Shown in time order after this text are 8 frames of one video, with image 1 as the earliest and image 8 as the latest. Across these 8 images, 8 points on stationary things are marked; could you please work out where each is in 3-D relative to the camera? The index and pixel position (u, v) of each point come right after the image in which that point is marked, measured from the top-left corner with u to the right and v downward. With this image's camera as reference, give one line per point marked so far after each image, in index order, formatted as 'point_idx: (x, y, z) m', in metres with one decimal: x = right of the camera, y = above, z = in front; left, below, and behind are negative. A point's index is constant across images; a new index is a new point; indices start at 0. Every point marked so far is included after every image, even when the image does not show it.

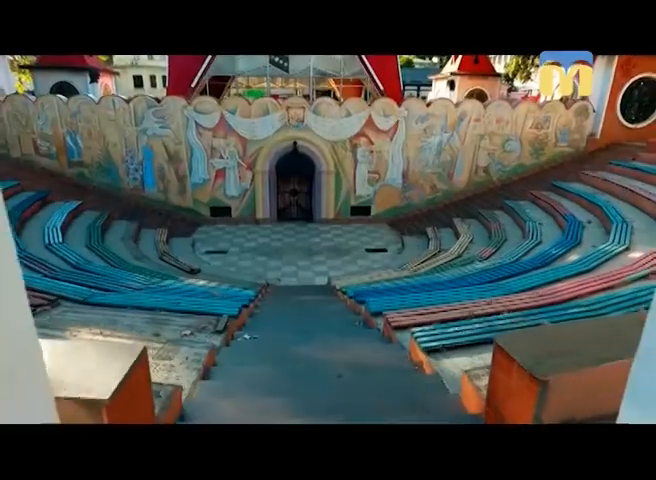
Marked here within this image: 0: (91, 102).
0: (-4.3, +2.5, +7.3) m
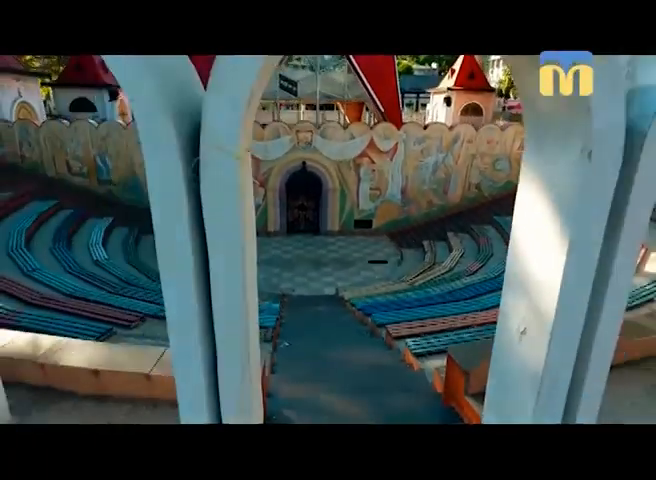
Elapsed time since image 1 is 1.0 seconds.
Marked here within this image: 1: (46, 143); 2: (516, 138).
0: (-4.2, +2.3, +8.1) m
1: (-5.7, +1.9, +8.1) m
2: (+4.0, +2.2, +8.5) m
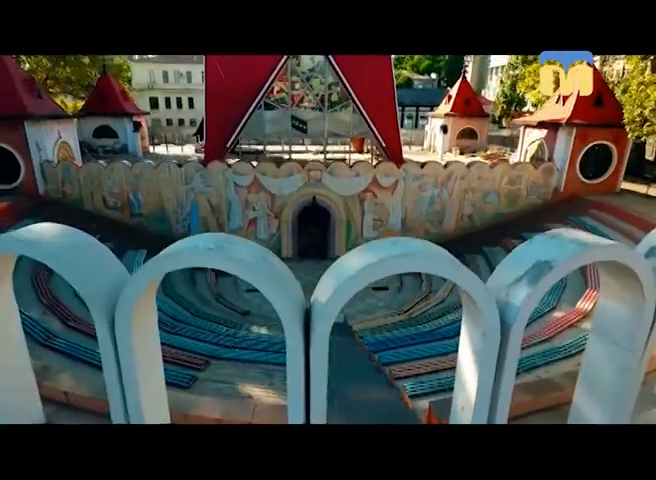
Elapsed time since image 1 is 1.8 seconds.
0: (-4.0, +1.7, +9.1) m
1: (-5.5, +1.3, +9.1) m
2: (+4.2, +1.6, +9.5) m
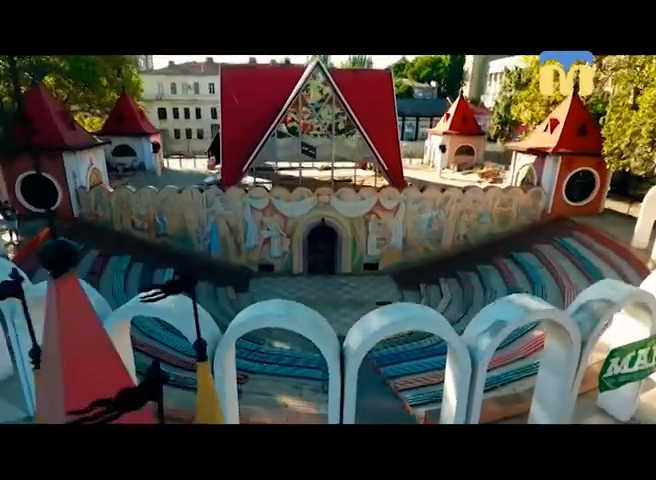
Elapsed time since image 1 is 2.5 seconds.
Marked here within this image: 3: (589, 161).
0: (-3.8, +1.2, +10.0) m
1: (-5.3, +0.9, +10.0) m
2: (+4.4, +1.1, +10.5) m
3: (+6.8, +2.1, +10.4) m
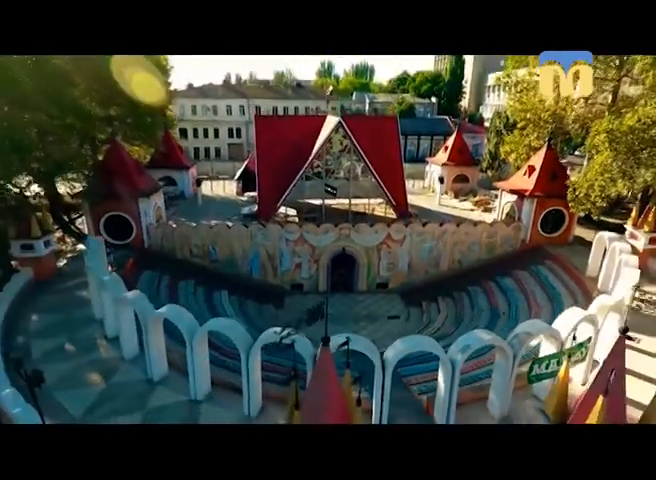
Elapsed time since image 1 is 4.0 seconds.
0: (-3.2, +0.4, +12.4) m
1: (-4.7, 0.0, +12.4) m
2: (+5.0, +0.3, +12.9) m
3: (+7.4, +1.2, +12.9) m
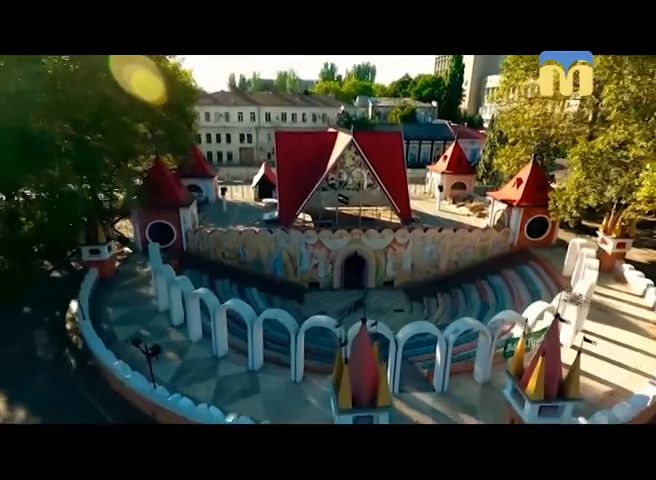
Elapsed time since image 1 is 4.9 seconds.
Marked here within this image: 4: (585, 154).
0: (-2.7, +0.3, +14.3) m
1: (-4.2, -0.1, +14.4) m
2: (+5.5, +0.2, +14.8) m
3: (+8.0, +1.1, +14.8) m
4: (+7.8, +2.6, +12.2) m
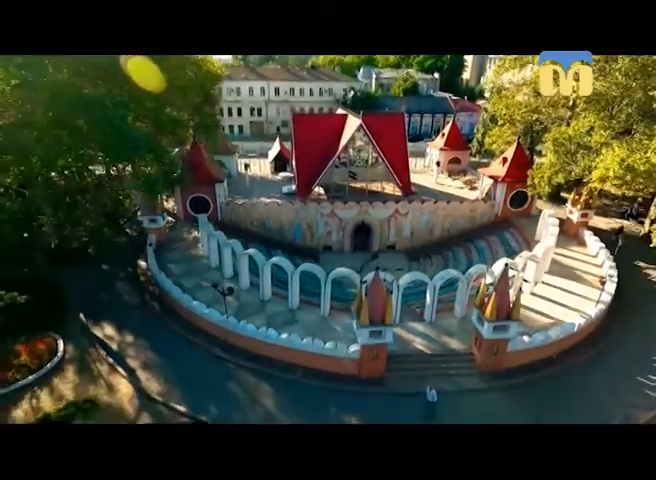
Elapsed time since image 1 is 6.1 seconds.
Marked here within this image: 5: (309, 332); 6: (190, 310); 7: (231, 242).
0: (-2.2, +1.5, +16.9) m
1: (-3.6, +1.2, +17.0) m
2: (+6.0, +1.4, +17.4) m
3: (+8.5, +2.4, +17.2) m
4: (+8.3, +3.7, +14.6) m
5: (-0.5, -2.3, +9.9) m
6: (-3.6, -1.8, +10.5) m
7: (-2.9, -0.1, +11.7) m
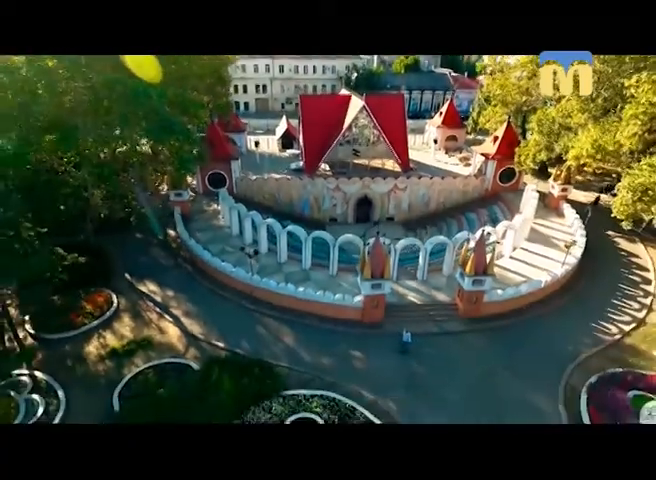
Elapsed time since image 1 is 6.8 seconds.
0: (-1.9, +2.8, +18.6) m
1: (-3.4, +2.5, +18.7) m
2: (+6.3, +2.8, +19.0) m
3: (+8.7, +3.7, +18.9) m
4: (+8.6, +4.8, +16.1) m
5: (-0.2, -1.4, +11.9) m
6: (-3.4, -0.9, +12.4) m
7: (-2.6, +0.9, +13.5) m
